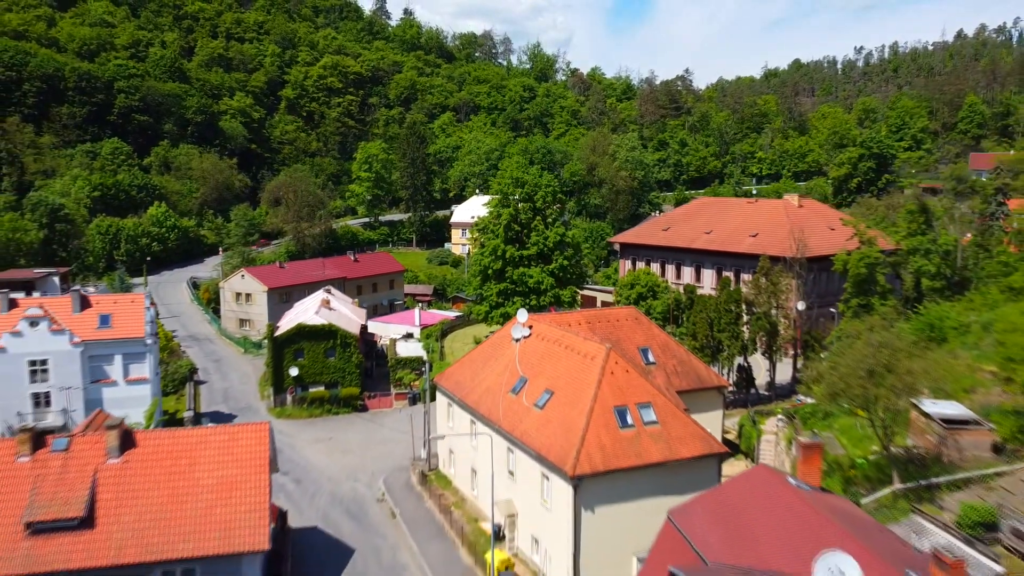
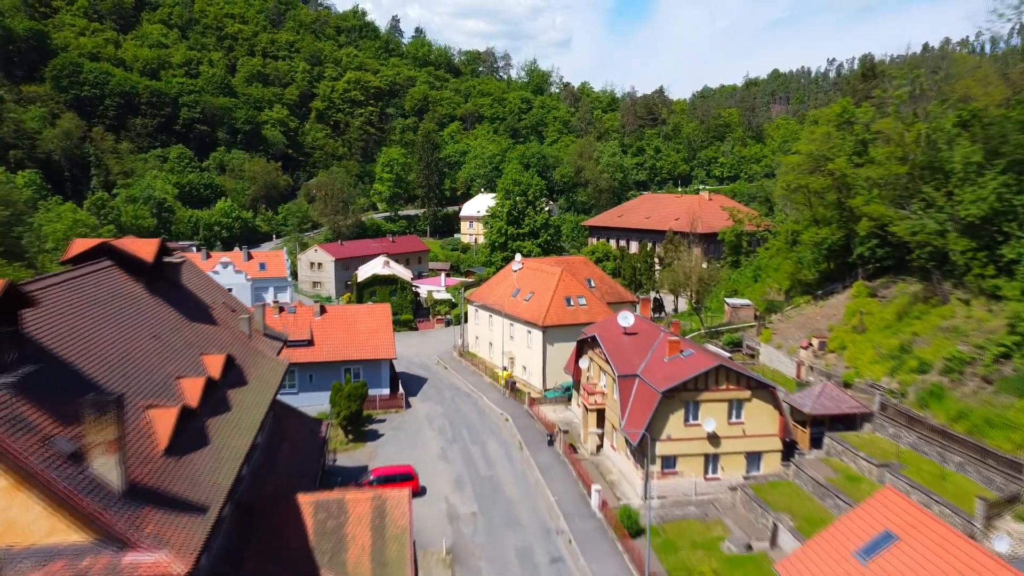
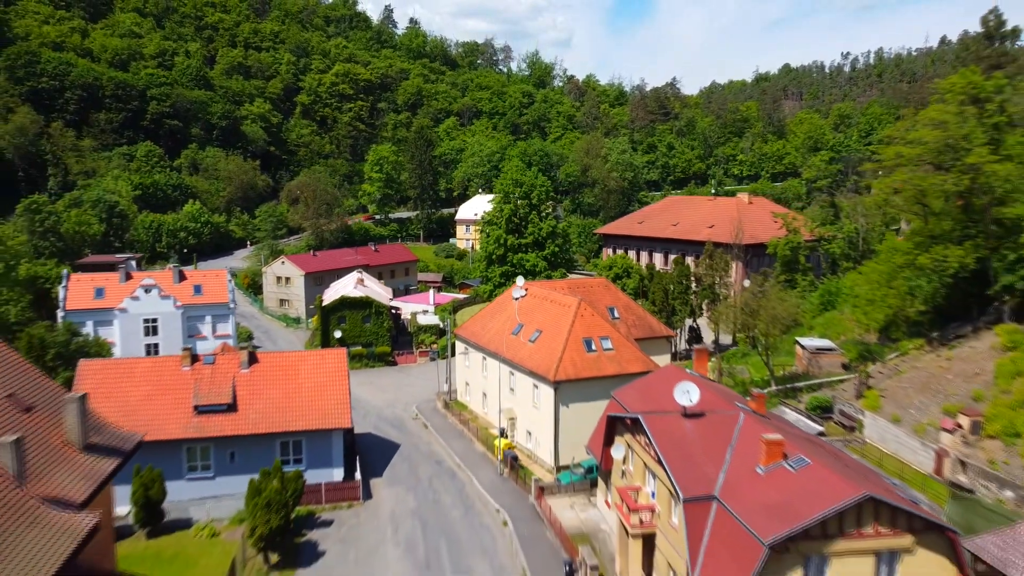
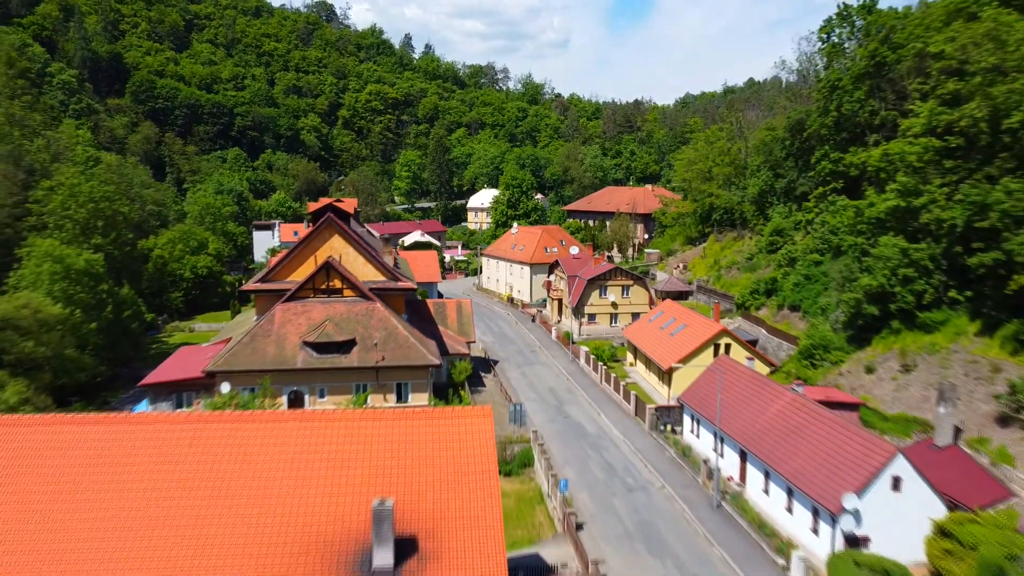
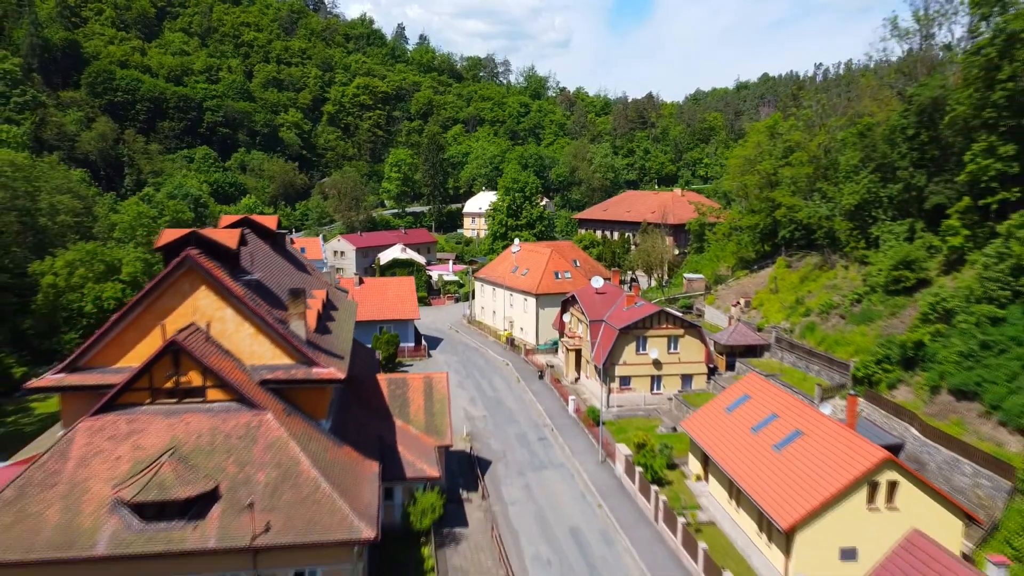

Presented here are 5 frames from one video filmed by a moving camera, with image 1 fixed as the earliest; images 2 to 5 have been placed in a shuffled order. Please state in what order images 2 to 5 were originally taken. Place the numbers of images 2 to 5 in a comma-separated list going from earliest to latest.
3, 2, 5, 4
